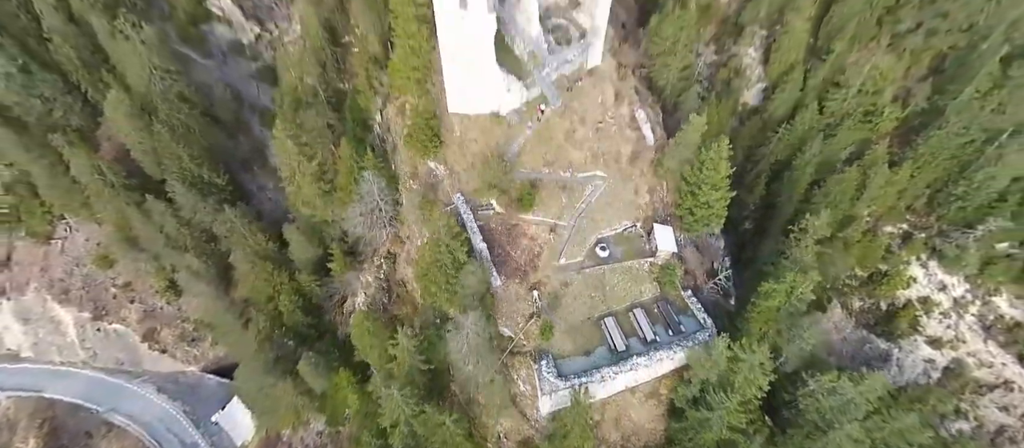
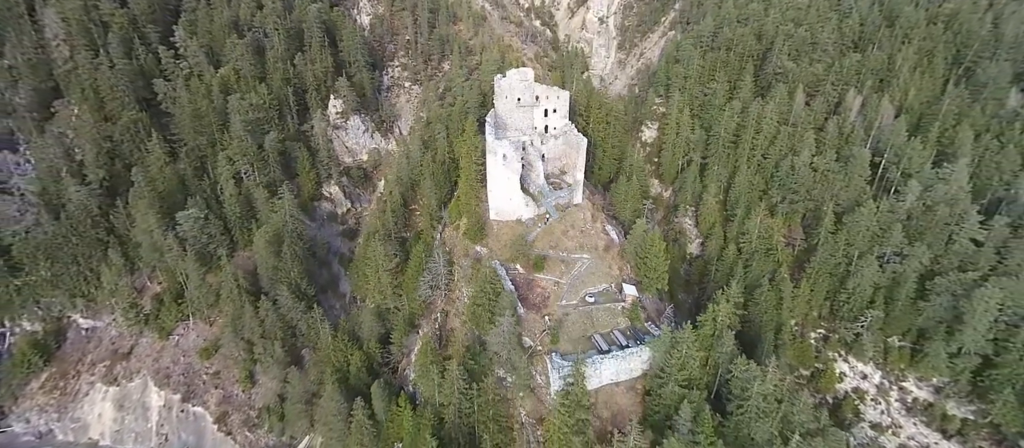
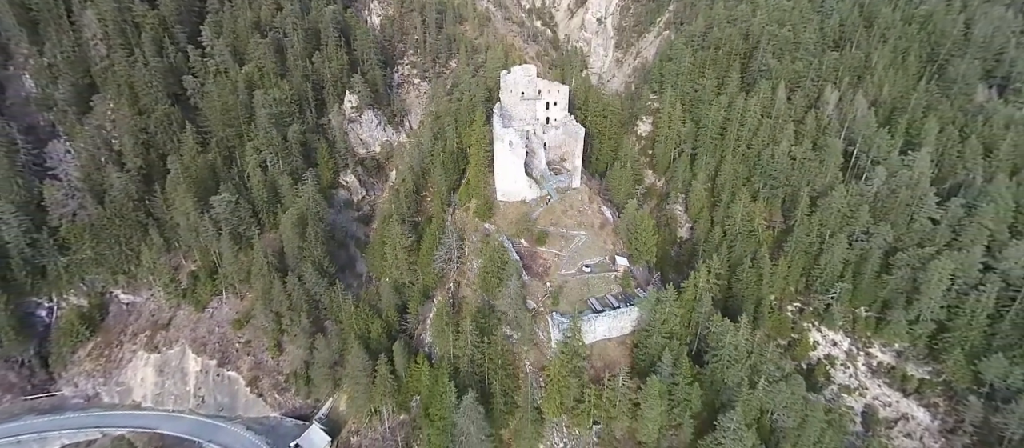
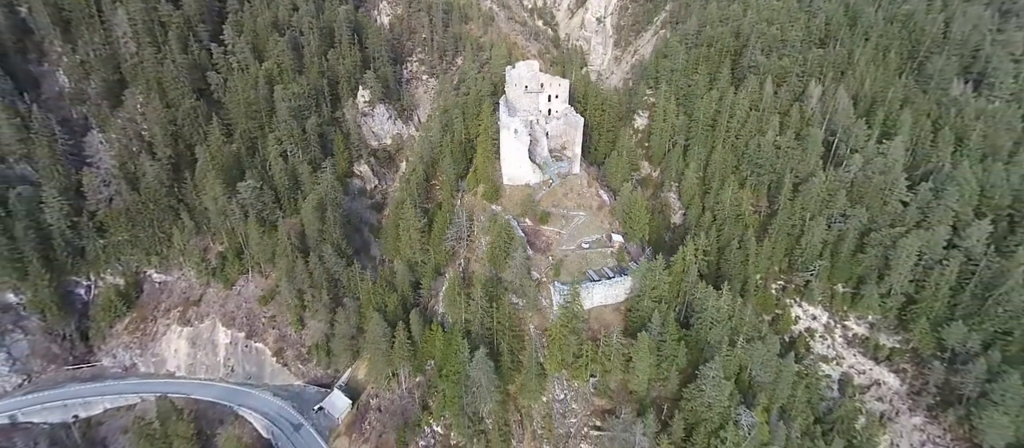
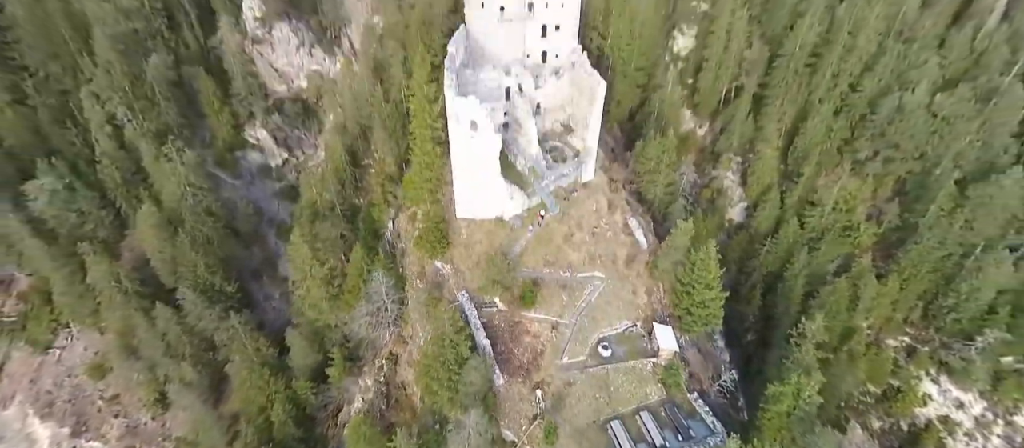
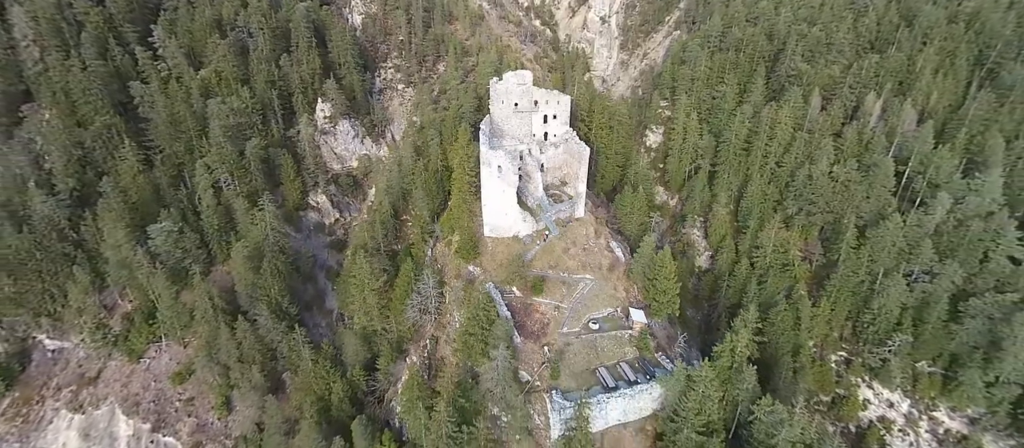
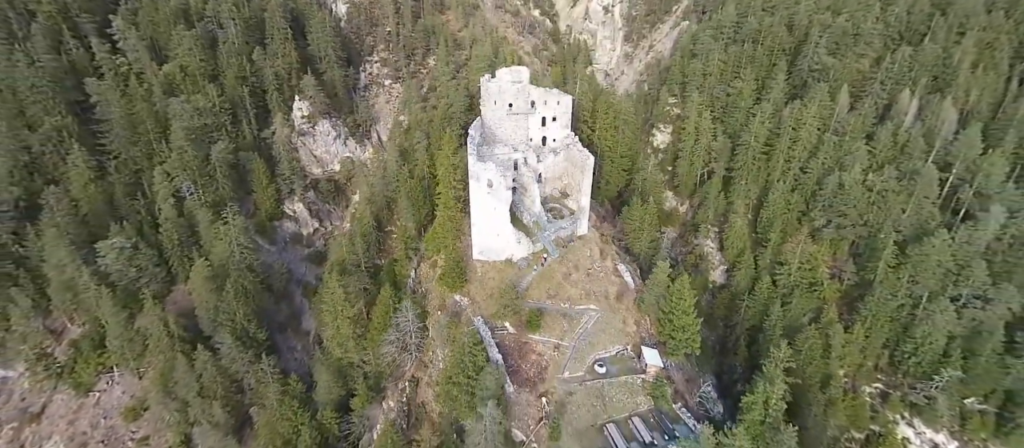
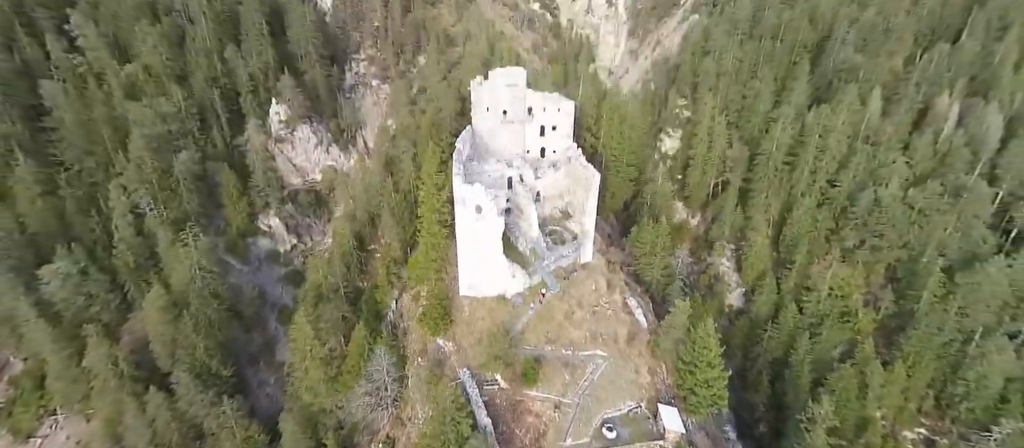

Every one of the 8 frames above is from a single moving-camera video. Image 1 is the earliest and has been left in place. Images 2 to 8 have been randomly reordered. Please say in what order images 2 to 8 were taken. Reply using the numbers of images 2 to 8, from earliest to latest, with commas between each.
5, 8, 7, 6, 2, 3, 4
